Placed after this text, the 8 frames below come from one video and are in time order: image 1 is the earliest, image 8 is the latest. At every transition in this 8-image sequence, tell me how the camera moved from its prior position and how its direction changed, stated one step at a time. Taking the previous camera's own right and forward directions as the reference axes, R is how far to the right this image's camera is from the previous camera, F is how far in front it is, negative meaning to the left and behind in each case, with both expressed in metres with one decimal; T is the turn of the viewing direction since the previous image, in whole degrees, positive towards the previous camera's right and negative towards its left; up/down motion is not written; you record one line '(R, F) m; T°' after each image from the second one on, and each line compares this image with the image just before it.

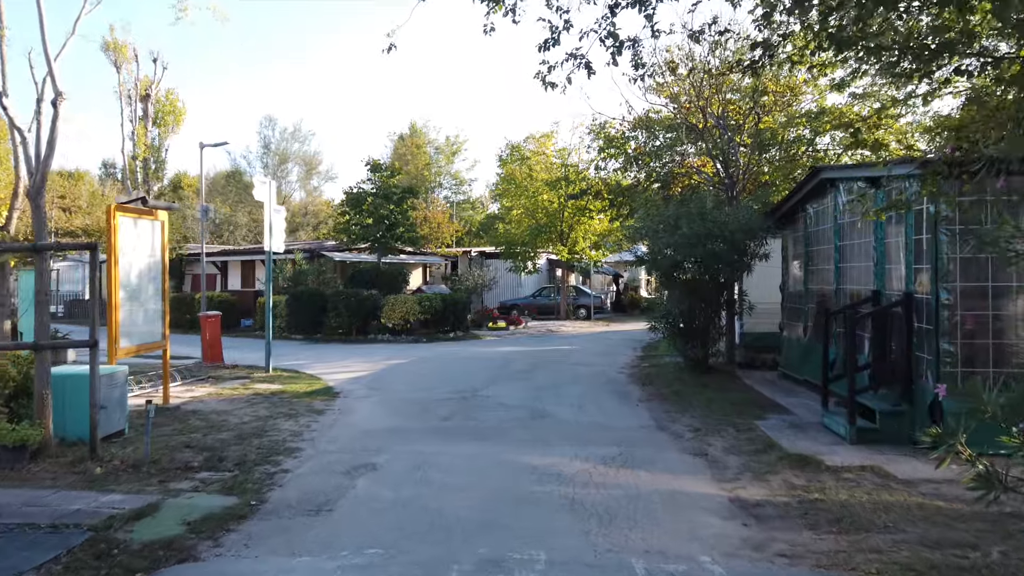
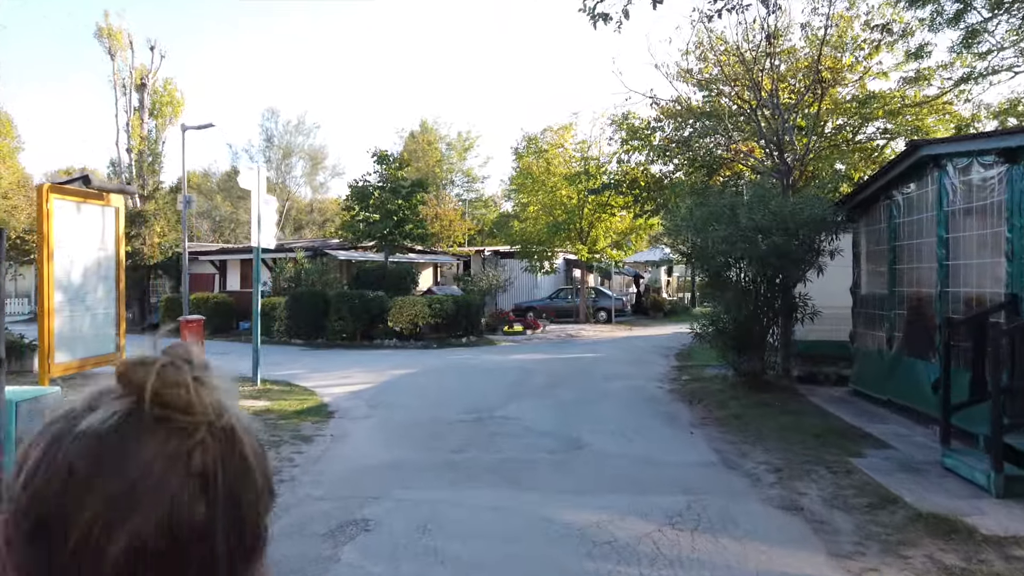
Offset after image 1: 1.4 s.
(-0.2, +1.8) m; -1°
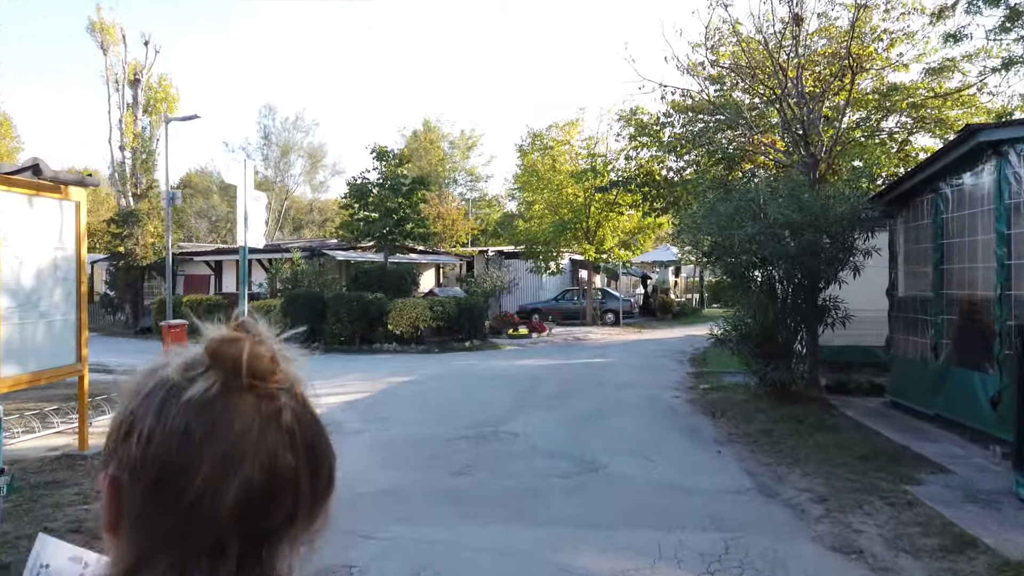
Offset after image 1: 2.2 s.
(0.0, +0.8) m; 0°
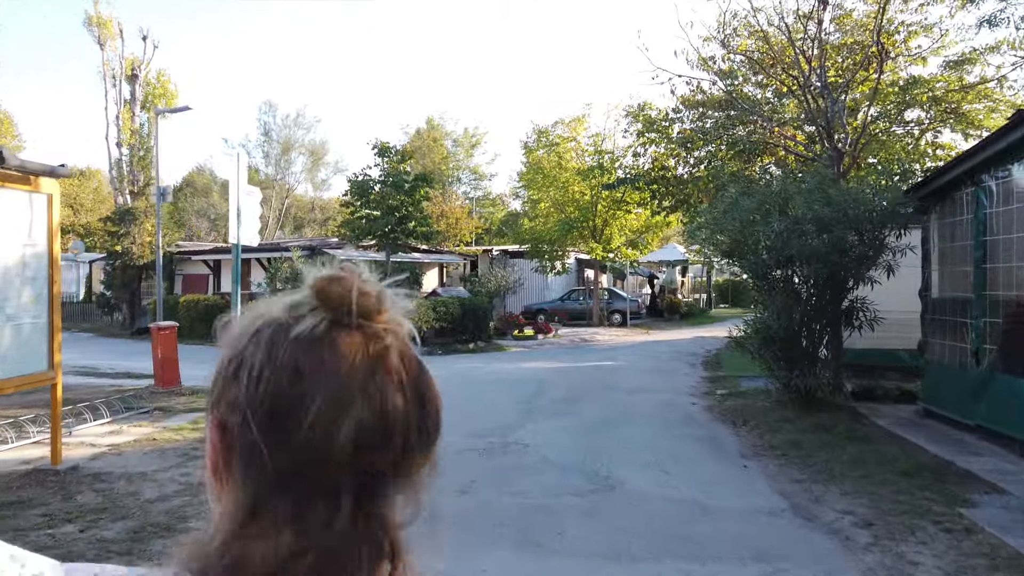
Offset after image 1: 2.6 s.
(-0.1, +0.6) m; 0°
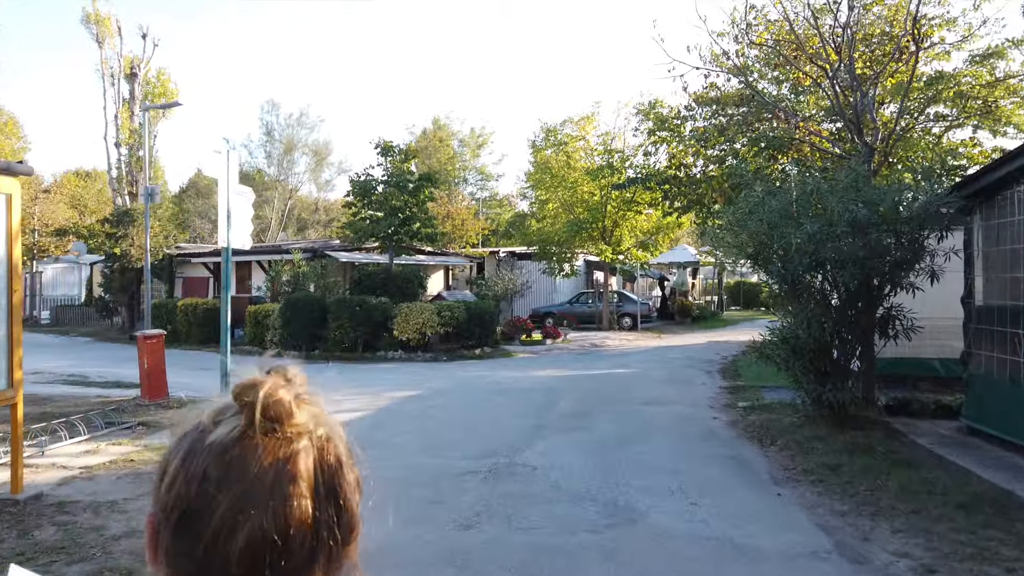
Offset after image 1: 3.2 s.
(0.0, +0.7) m; -1°
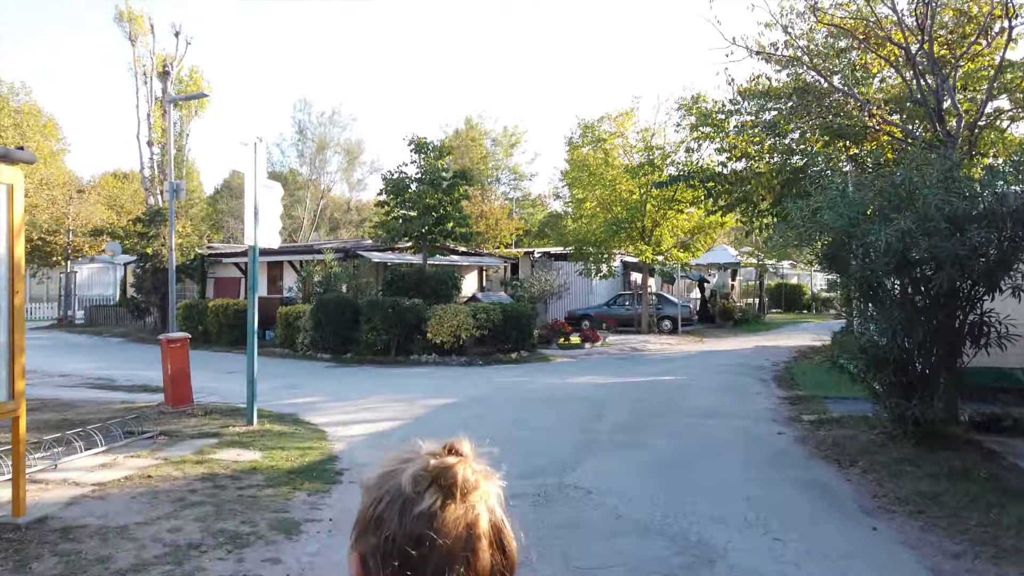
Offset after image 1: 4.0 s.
(-0.2, +0.7) m; -2°
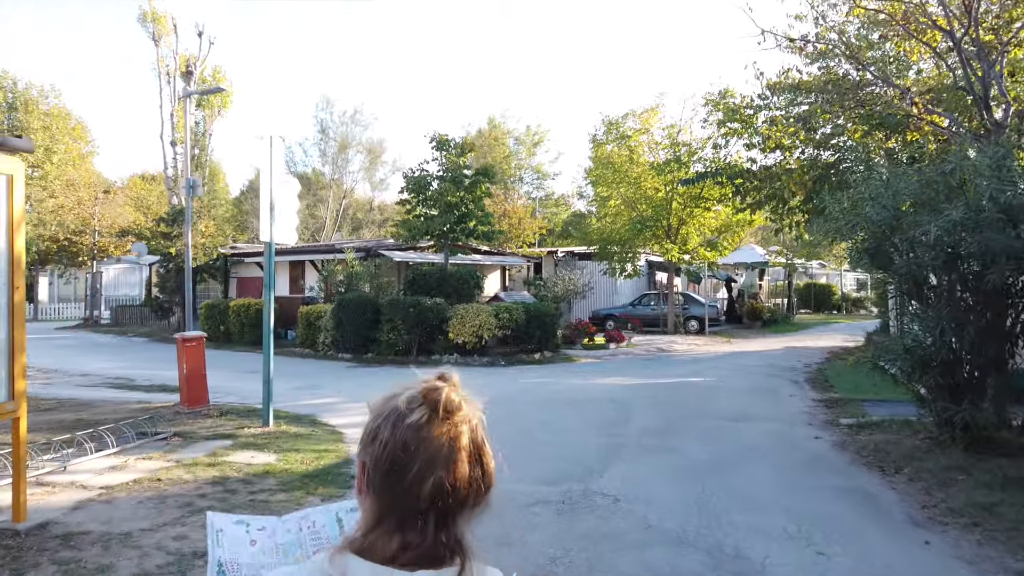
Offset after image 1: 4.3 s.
(0.0, +0.3) m; -2°
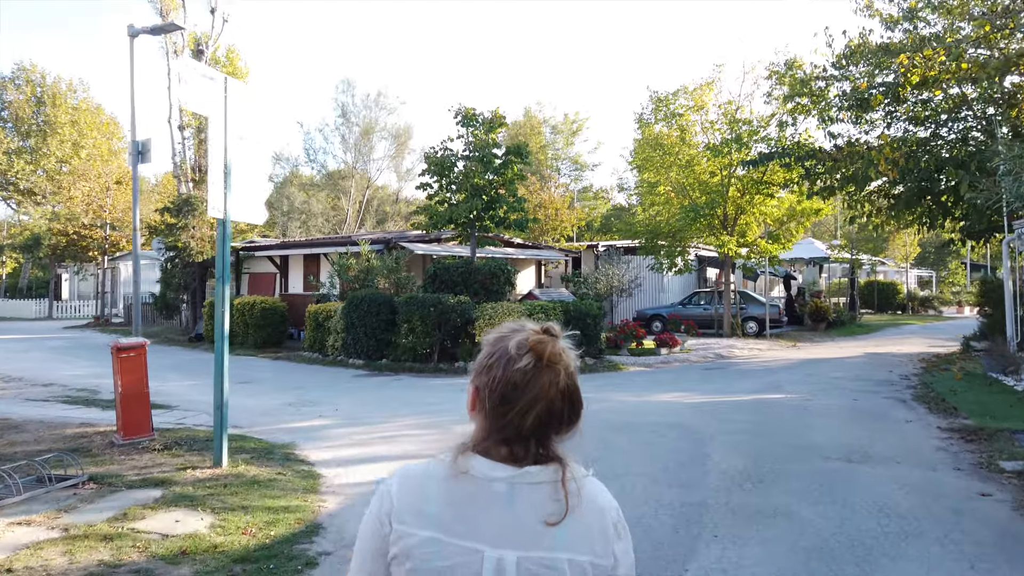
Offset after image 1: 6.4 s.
(0.0, +2.4) m; -3°
